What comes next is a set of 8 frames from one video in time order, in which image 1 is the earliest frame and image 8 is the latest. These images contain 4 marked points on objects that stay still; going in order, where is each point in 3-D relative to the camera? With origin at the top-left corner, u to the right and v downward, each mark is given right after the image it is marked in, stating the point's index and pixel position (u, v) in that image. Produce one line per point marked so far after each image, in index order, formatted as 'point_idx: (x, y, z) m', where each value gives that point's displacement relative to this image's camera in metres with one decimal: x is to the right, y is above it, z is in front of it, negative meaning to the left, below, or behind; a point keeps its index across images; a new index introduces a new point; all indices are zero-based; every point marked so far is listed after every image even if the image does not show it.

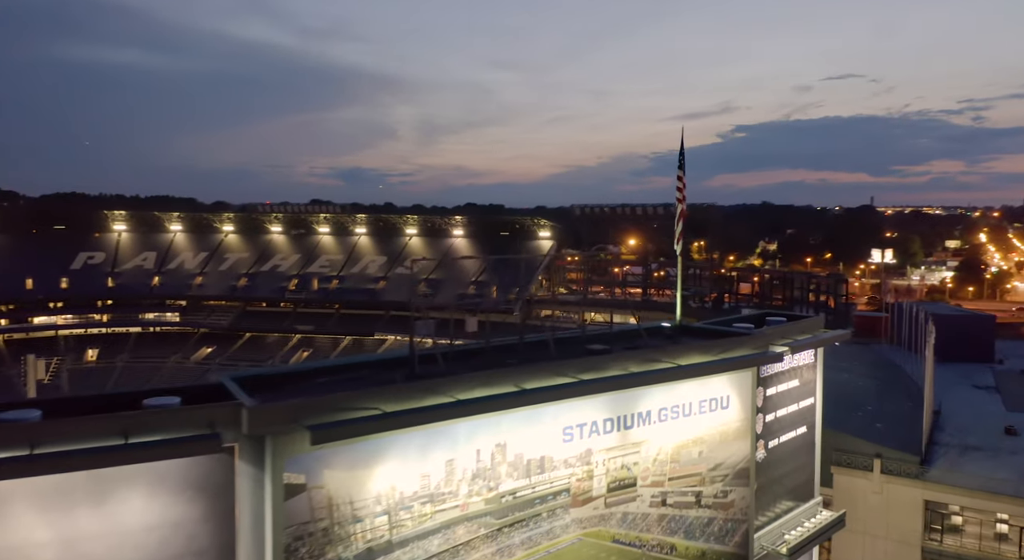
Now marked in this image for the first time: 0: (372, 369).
0: (-1.4, -0.9, +7.3) m
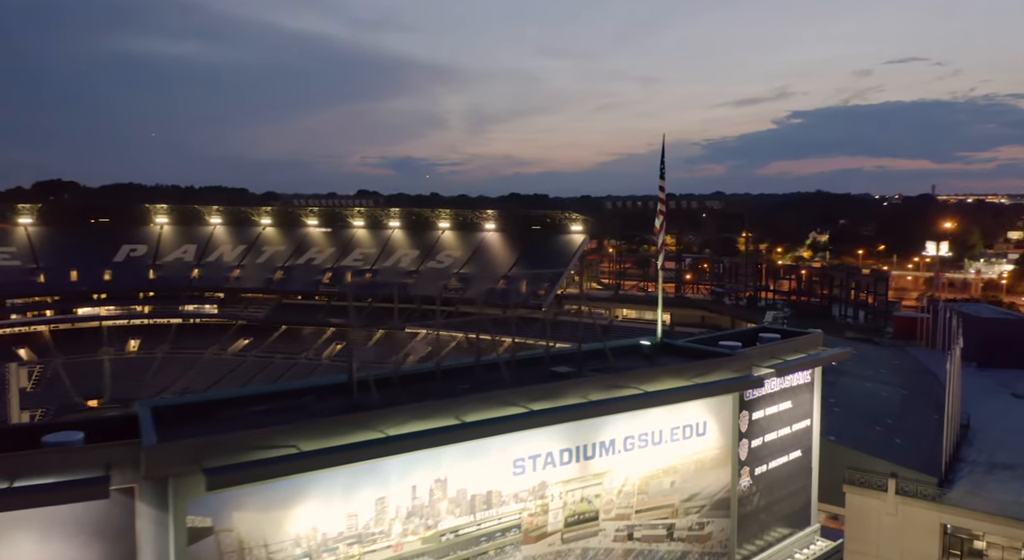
0: (-1.9, -1.1, +7.0) m
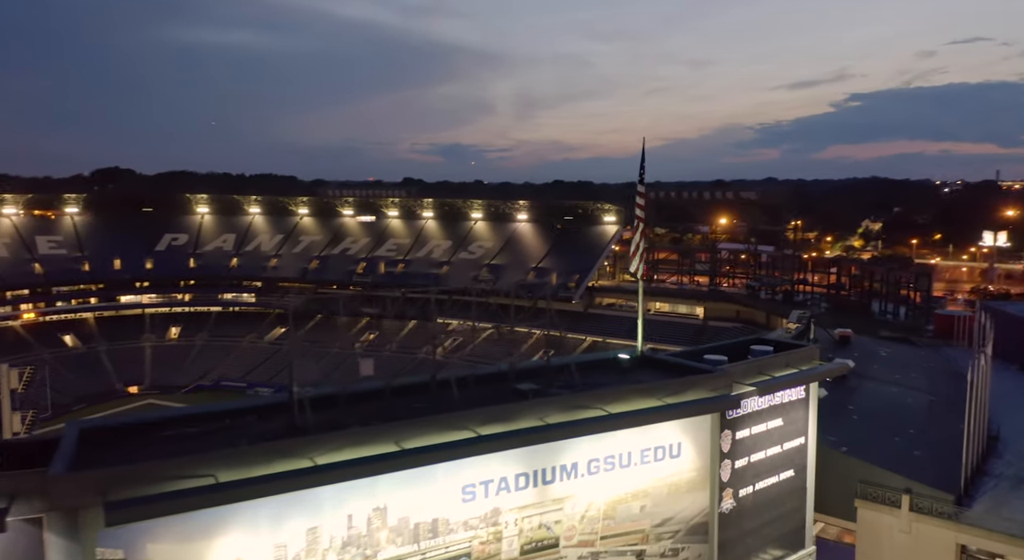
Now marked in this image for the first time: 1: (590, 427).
0: (-2.4, -1.2, +6.7) m
1: (+0.8, -1.5, +7.3) m
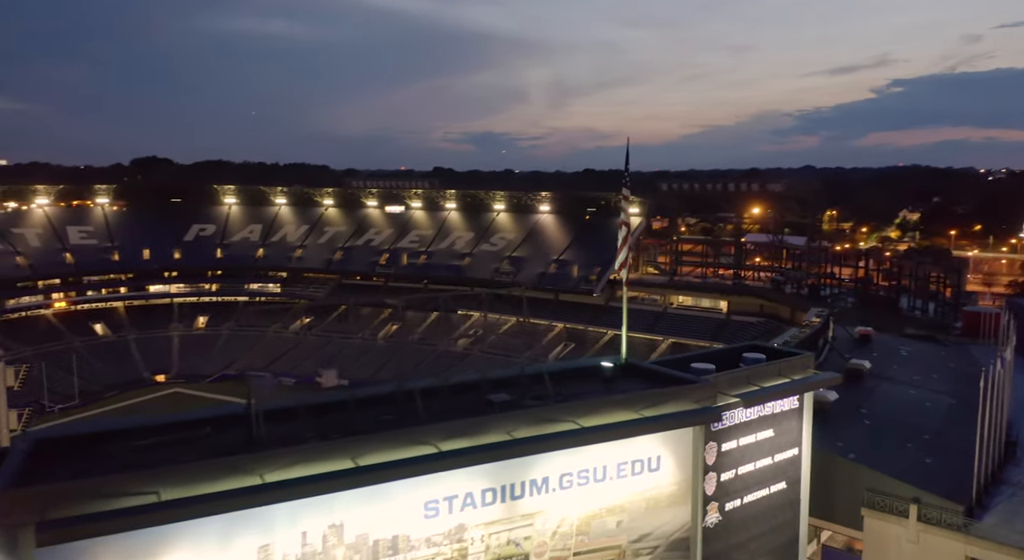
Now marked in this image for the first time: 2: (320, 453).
0: (-2.7, -1.3, +6.6) m
1: (+0.5, -1.6, +7.1) m
2: (-1.6, -1.4, +6.1) m
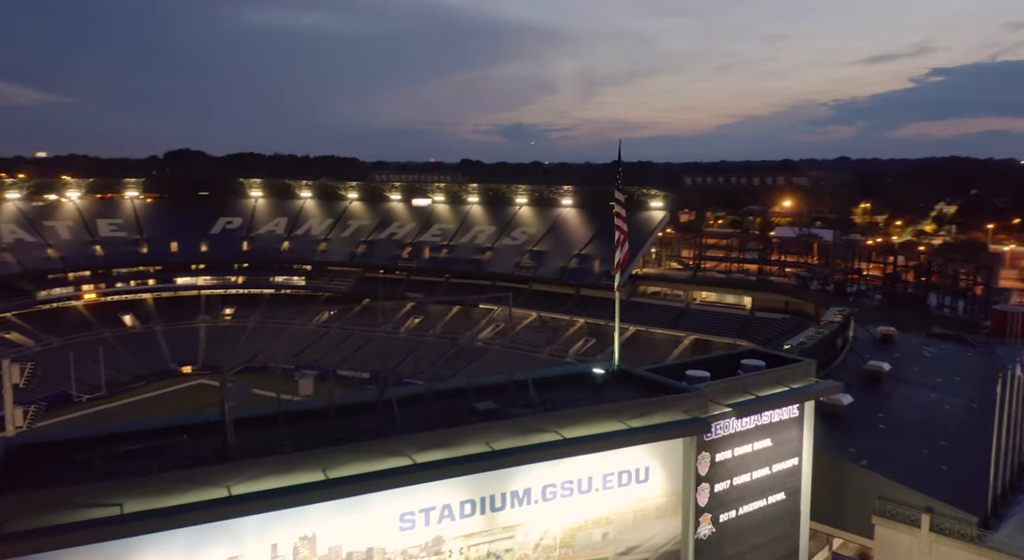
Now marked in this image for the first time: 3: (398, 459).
0: (-2.9, -1.4, +6.6) m
1: (+0.3, -1.6, +6.9) m
2: (-1.8, -1.5, +6.0) m
3: (-1.0, -1.6, +6.5) m
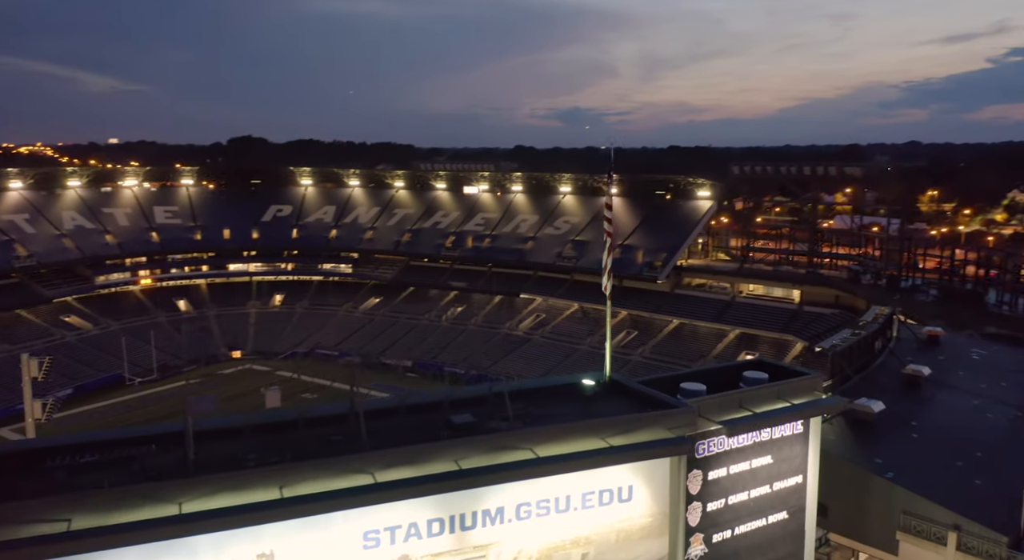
0: (-3.2, -1.5, +6.6) m
1: (0.0, -1.8, +6.7) m
2: (-2.1, -1.6, +5.9) m
3: (-1.3, -1.7, +6.3) m
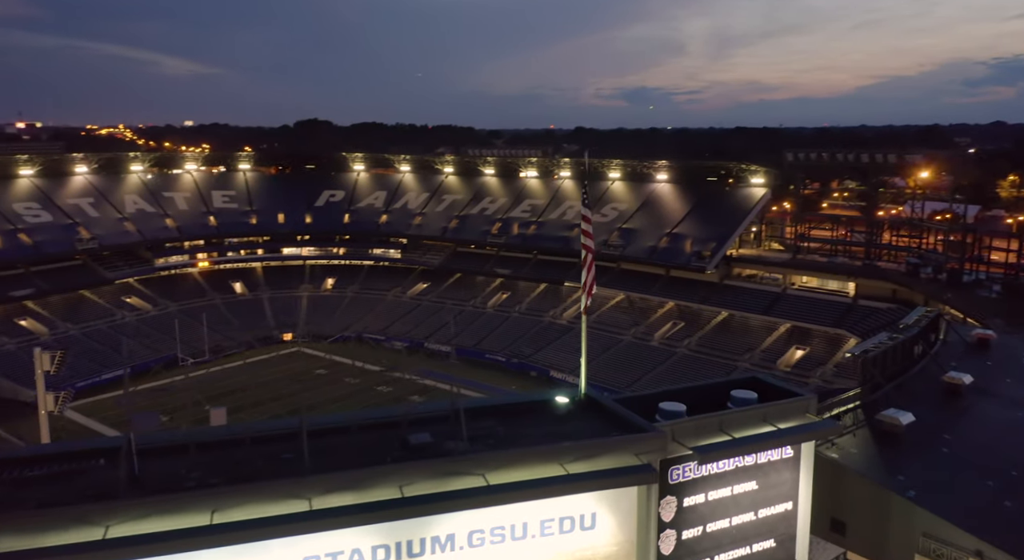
0: (-3.7, -1.6, +6.6) m
1: (-0.5, -1.9, +6.5) m
2: (-2.7, -1.8, +5.8) m
3: (-1.8, -1.9, +6.2) m
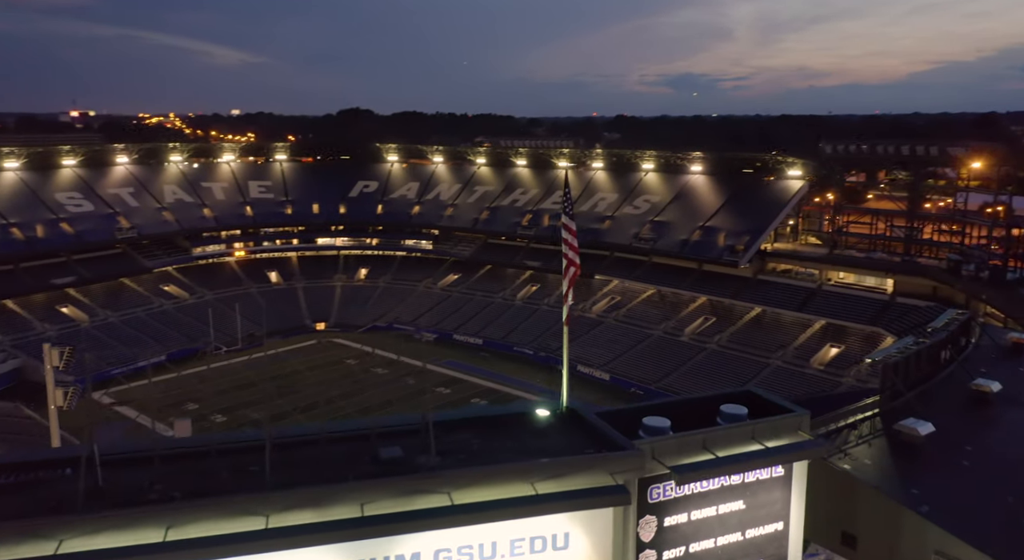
0: (-4.0, -1.7, +6.6) m
1: (-0.8, -2.1, +6.3) m
2: (-3.0, -1.9, +5.8) m
3: (-2.1, -2.0, +6.1) m
